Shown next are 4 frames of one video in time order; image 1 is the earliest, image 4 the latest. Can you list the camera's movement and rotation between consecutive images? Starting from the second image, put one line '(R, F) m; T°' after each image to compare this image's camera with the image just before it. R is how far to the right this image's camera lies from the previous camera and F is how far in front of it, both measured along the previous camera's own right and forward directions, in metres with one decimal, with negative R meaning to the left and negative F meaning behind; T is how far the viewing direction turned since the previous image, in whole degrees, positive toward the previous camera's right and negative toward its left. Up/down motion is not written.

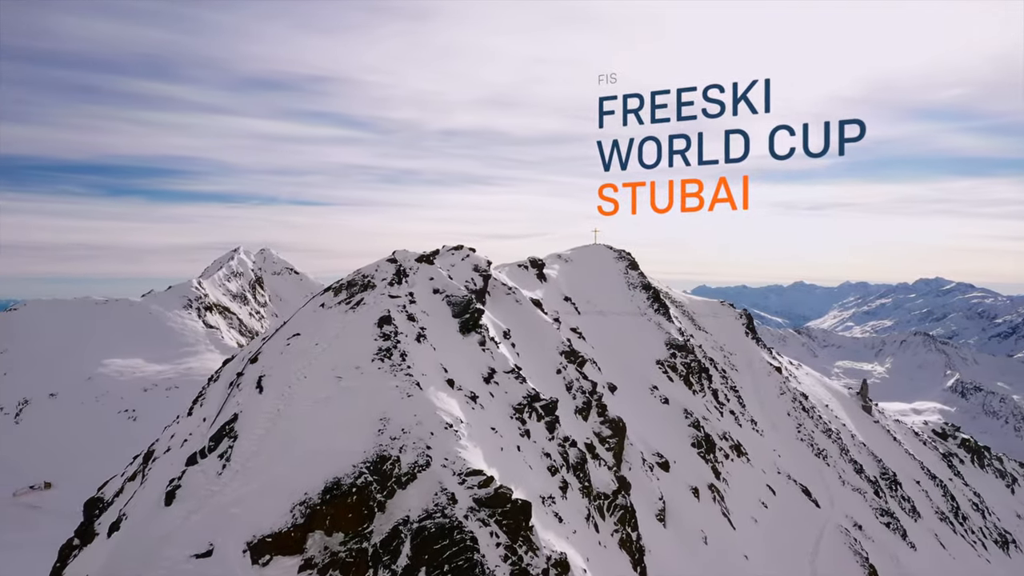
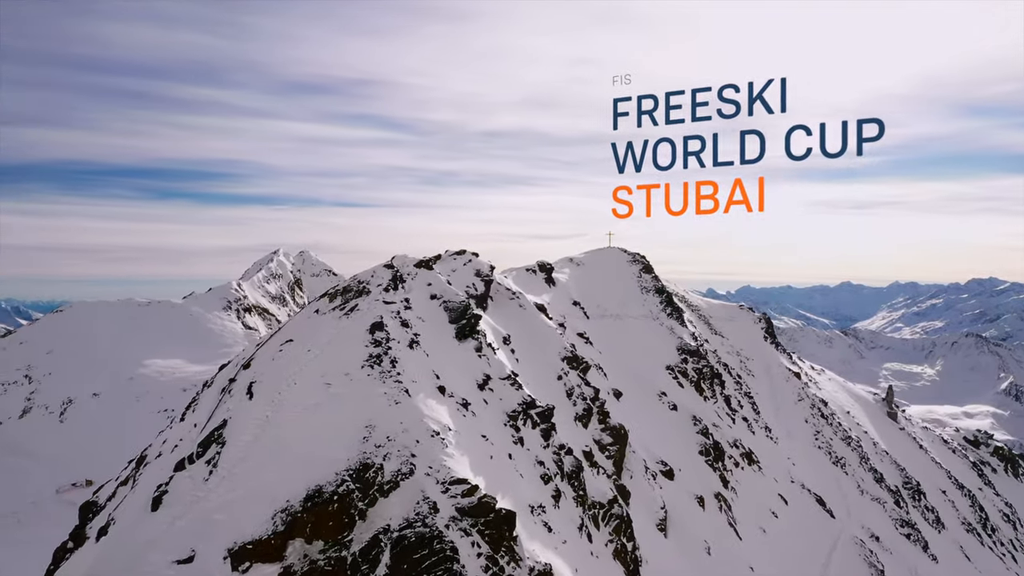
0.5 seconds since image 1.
(+3.8, +0.8) m; -3°
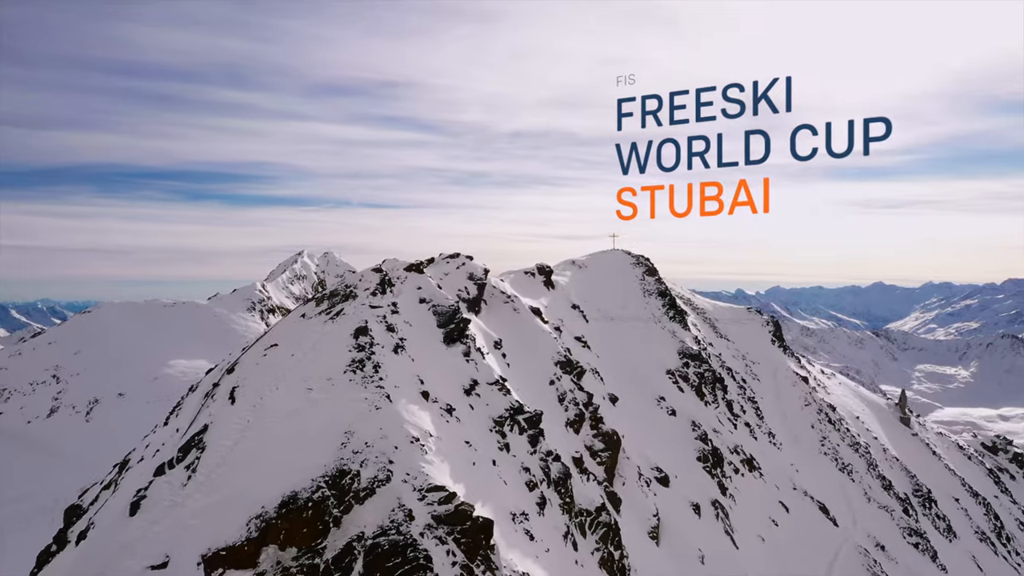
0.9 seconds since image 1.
(+3.3, +0.9) m; -2°
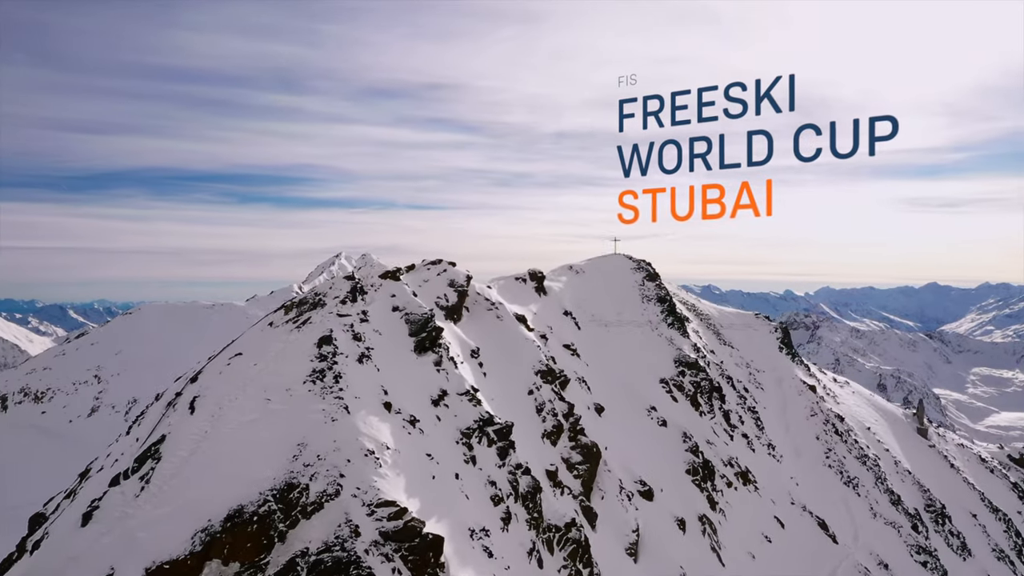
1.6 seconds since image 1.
(+5.9, +1.9) m; -3°
